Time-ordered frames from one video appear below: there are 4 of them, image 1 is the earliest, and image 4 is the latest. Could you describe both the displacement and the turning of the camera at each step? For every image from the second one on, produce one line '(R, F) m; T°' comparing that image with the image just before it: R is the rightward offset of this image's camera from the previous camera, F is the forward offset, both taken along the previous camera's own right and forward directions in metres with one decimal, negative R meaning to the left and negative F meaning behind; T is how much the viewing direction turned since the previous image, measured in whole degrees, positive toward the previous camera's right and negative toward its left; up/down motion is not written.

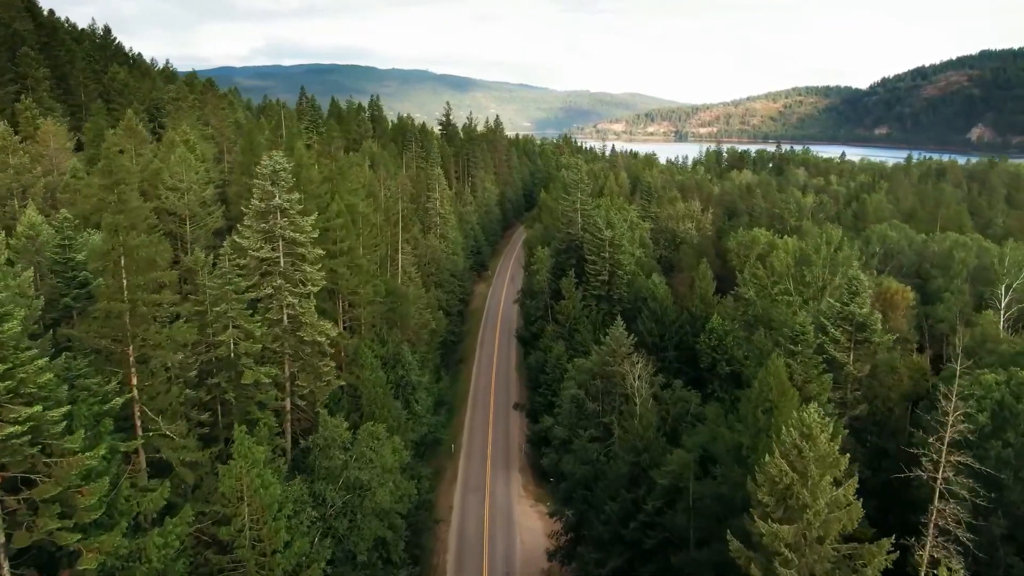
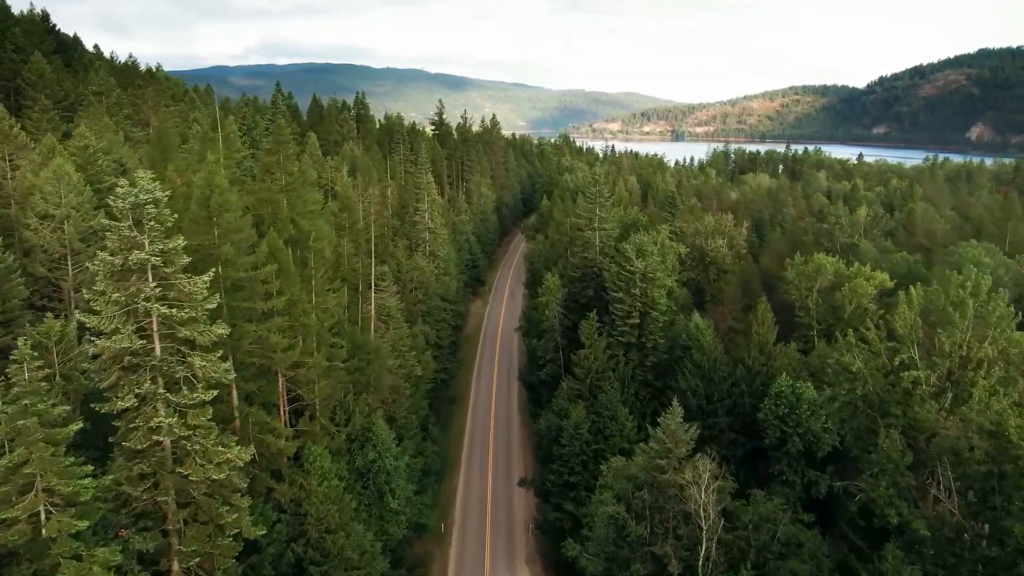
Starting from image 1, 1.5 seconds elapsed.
(-0.6, +12.9) m; 0°
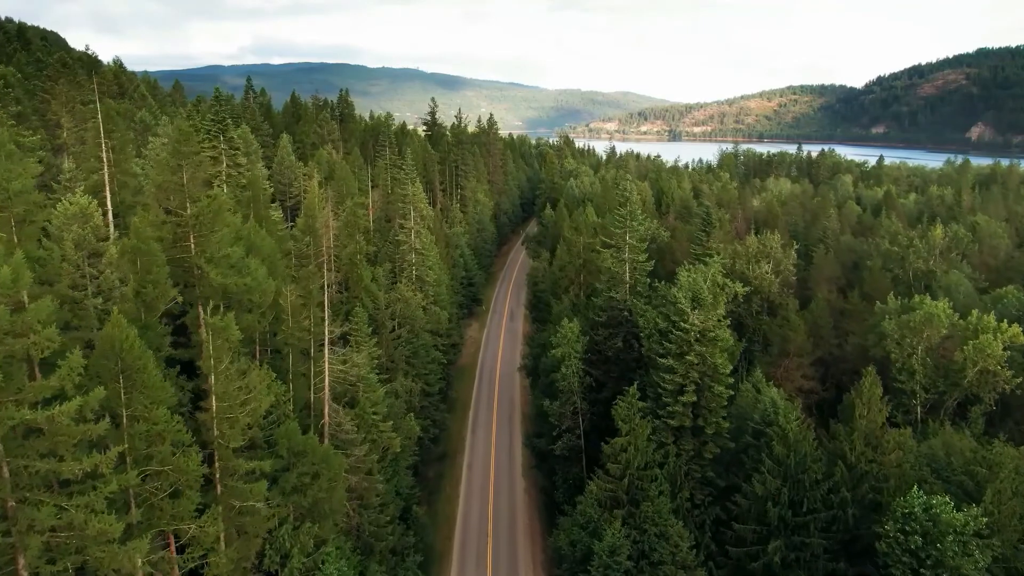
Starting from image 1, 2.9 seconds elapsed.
(-0.6, +12.8) m; 0°
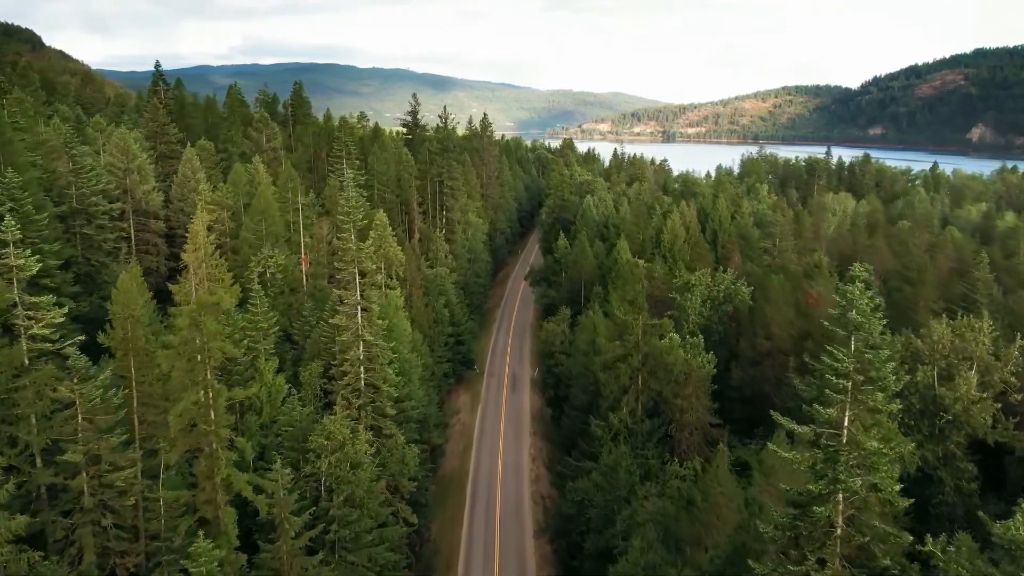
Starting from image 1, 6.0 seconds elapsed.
(-1.3, +27.2) m; +1°
